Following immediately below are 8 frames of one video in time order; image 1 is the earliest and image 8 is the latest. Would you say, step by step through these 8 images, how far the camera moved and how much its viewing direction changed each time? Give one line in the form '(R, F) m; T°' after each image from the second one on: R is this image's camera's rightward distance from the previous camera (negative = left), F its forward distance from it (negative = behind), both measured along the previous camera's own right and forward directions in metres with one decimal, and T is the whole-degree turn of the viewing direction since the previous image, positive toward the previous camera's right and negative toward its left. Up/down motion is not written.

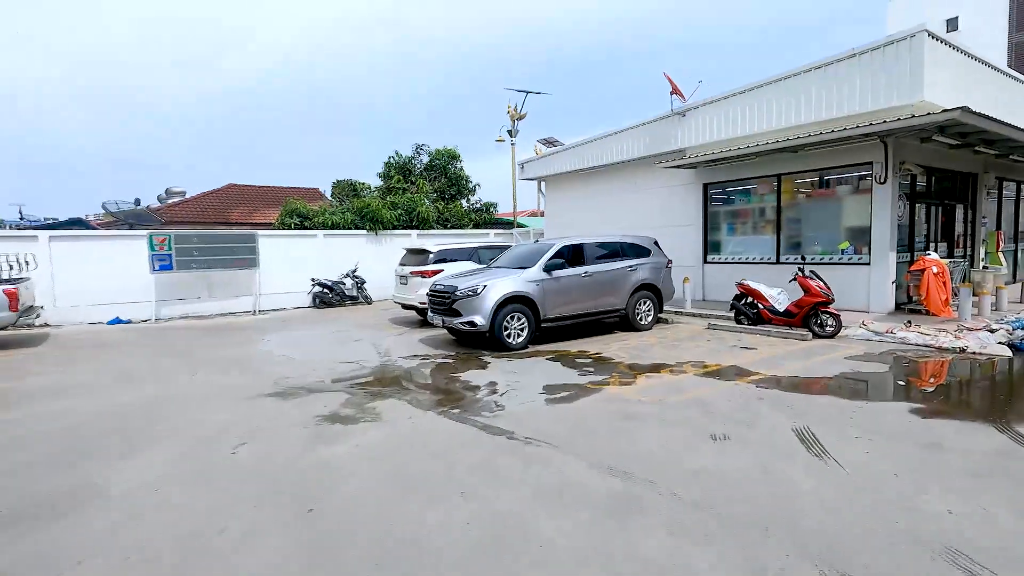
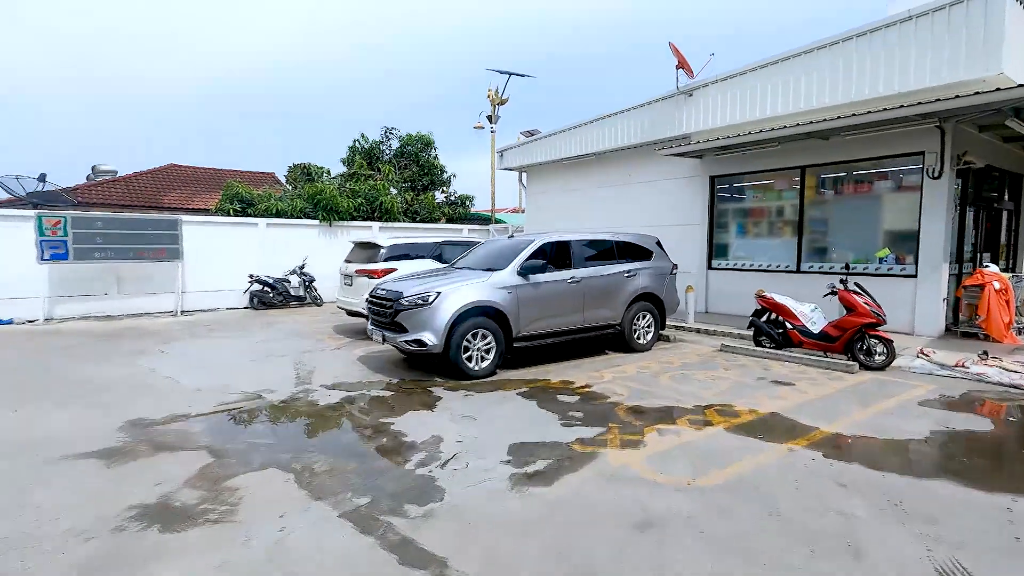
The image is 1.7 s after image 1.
(+0.2, +2.1) m; +2°
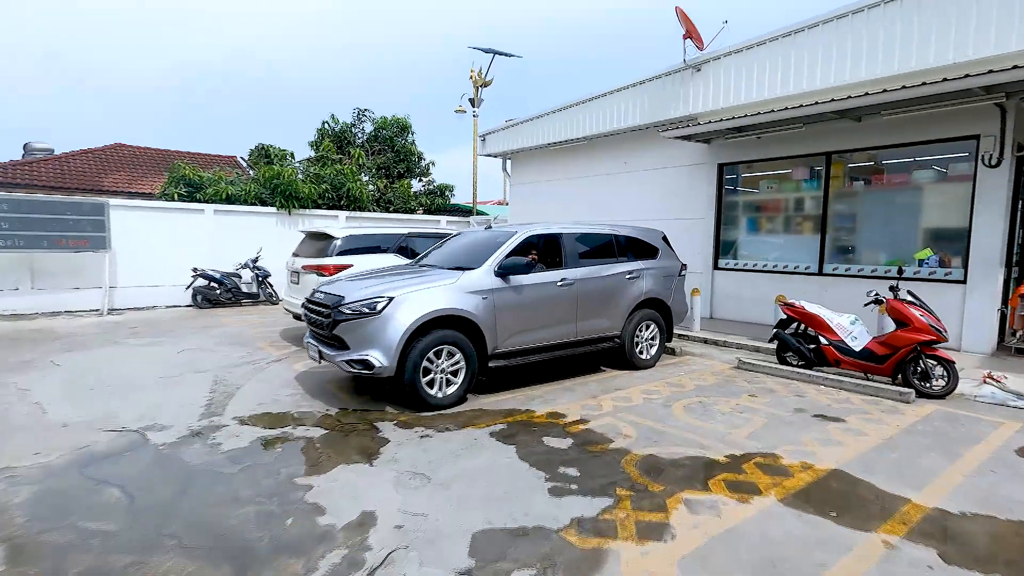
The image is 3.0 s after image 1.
(+0.1, +1.5) m; +2°
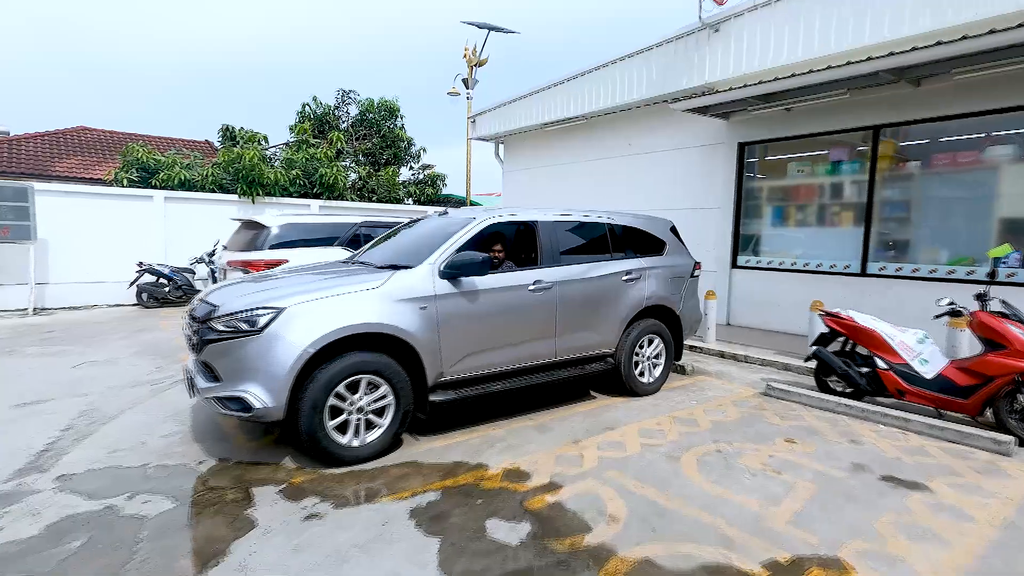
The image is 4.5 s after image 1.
(+0.4, +1.5) m; -1°
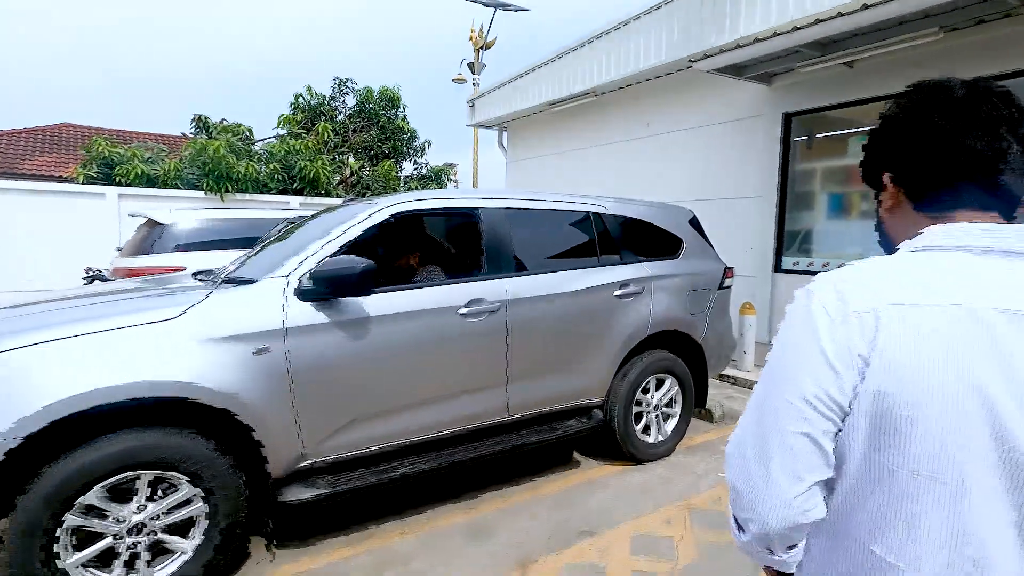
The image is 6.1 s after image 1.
(+0.6, +1.6) m; -3°
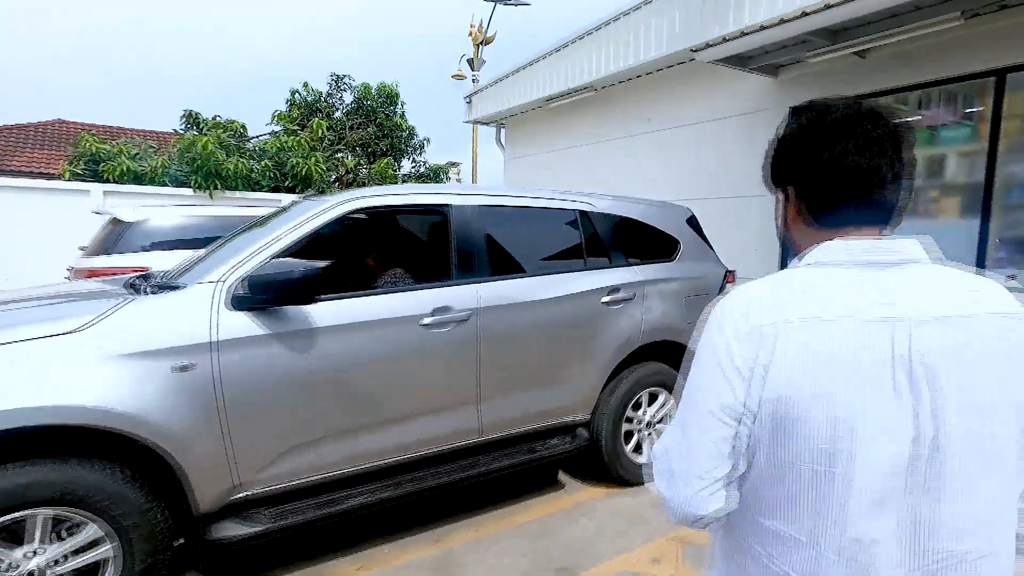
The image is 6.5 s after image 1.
(+0.2, +0.3) m; -1°
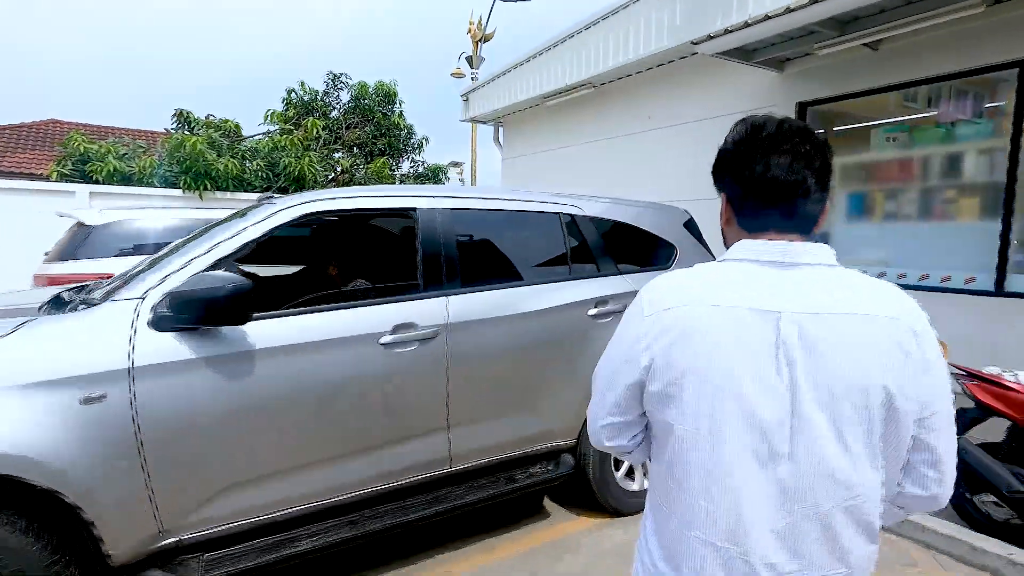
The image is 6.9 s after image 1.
(+0.1, +0.3) m; -1°
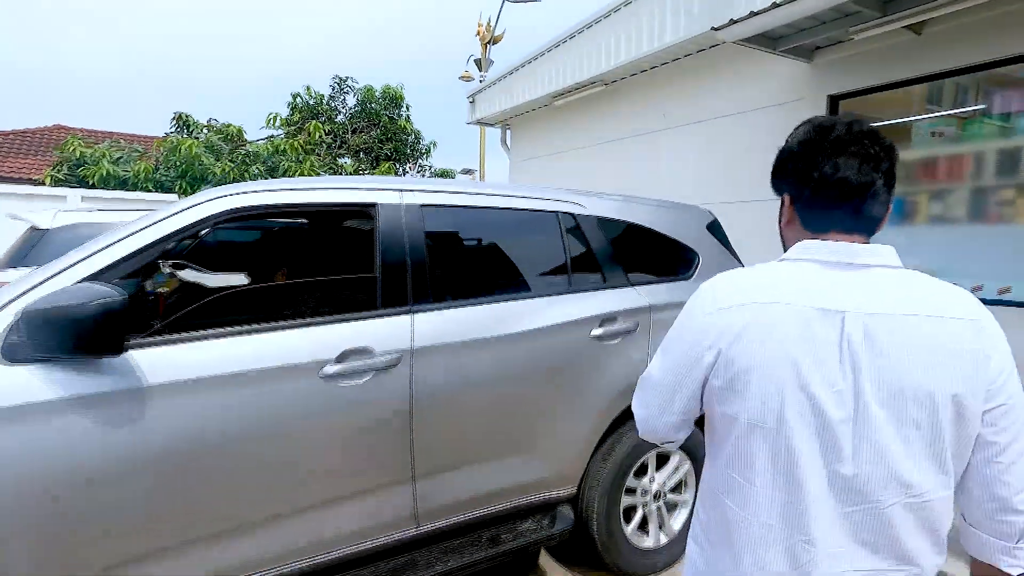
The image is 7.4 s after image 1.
(+0.1, +0.5) m; -1°
